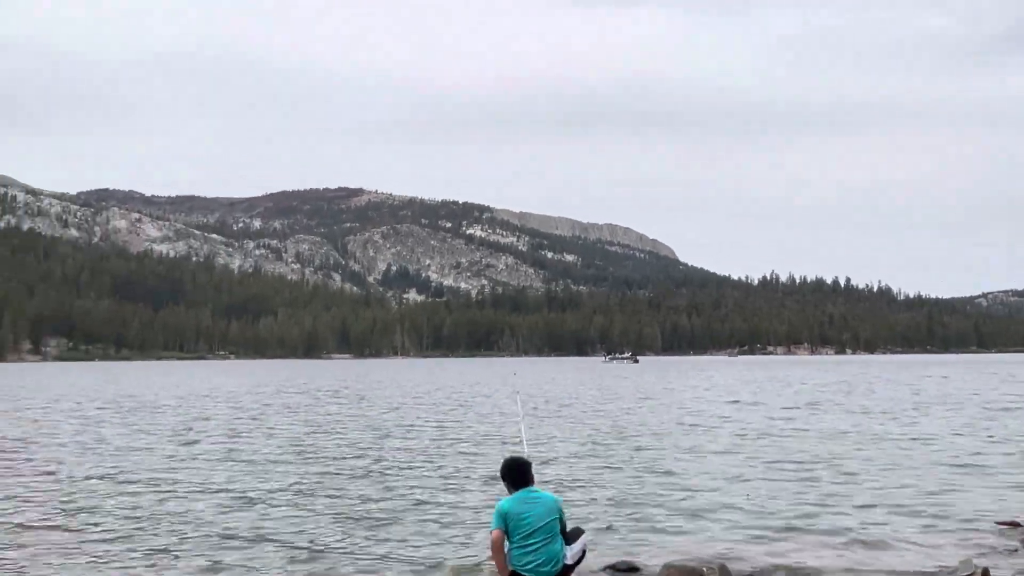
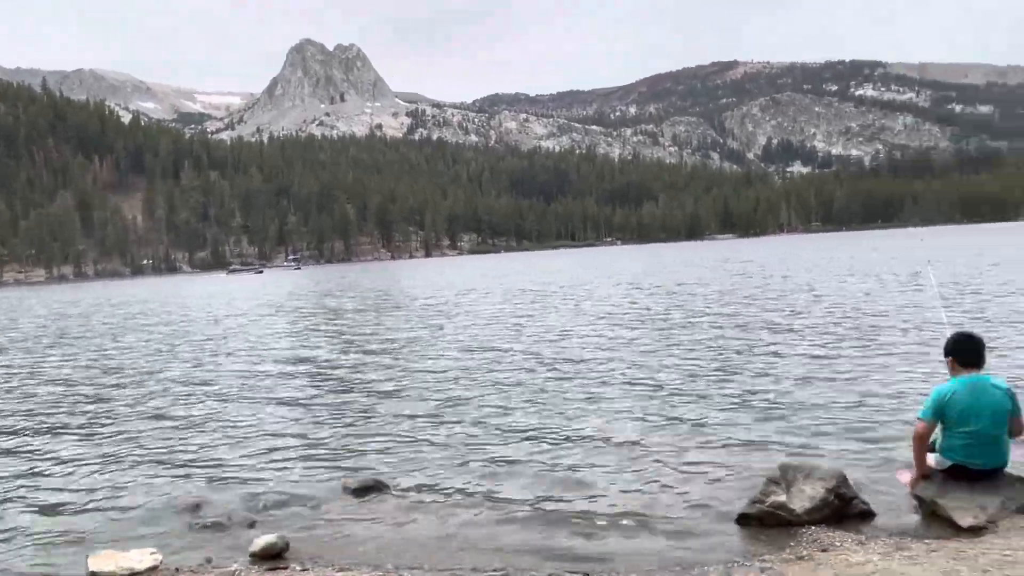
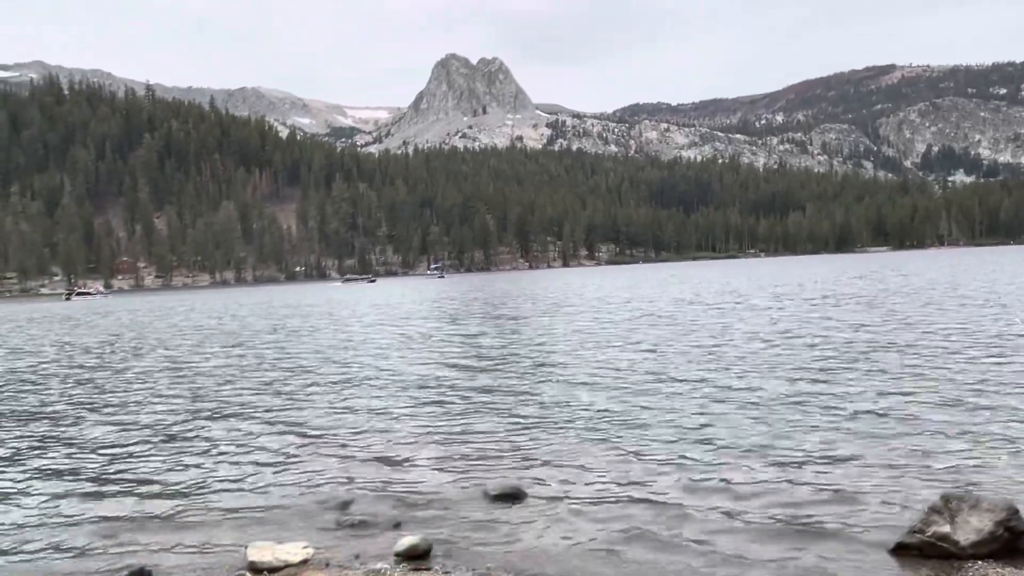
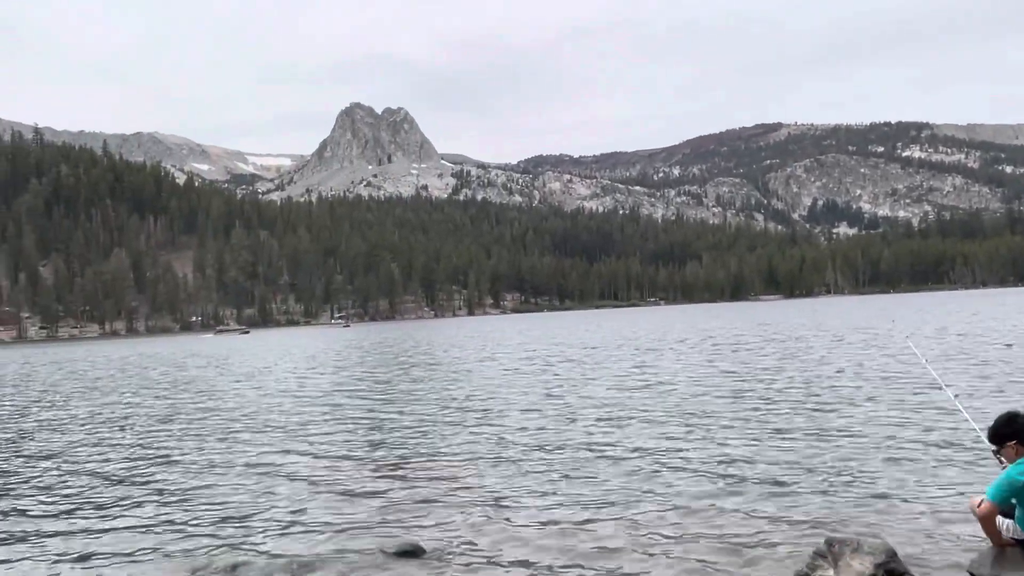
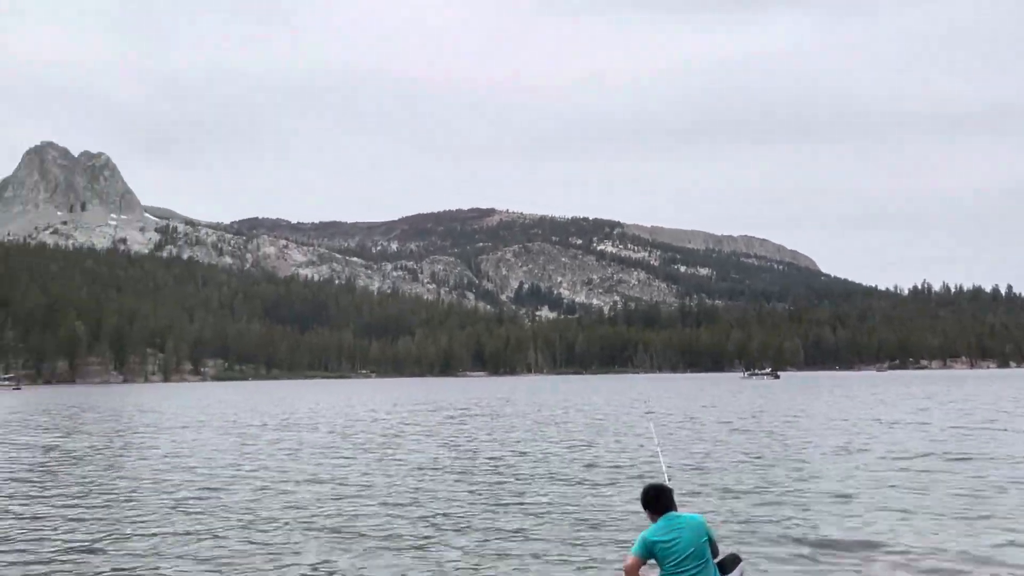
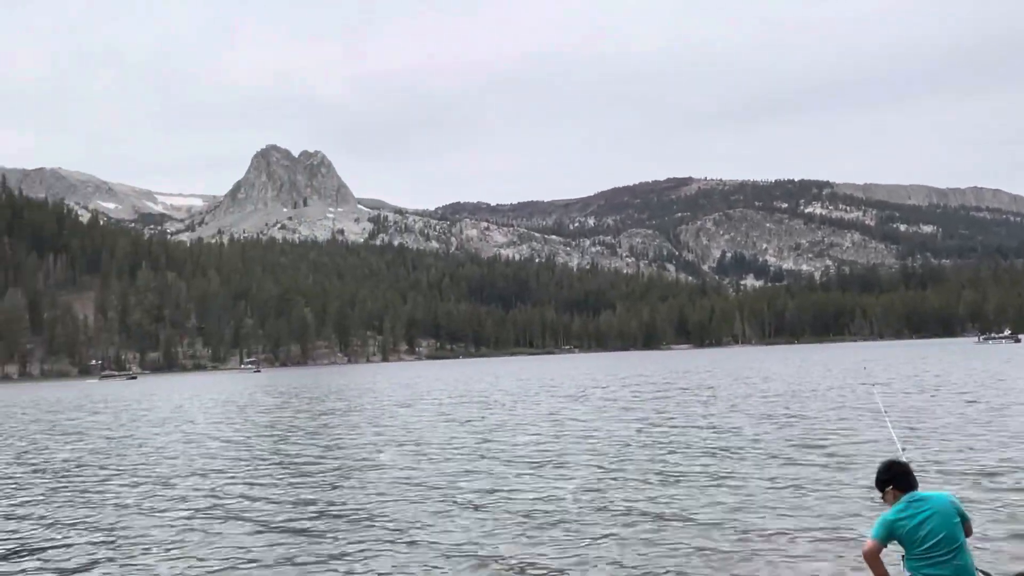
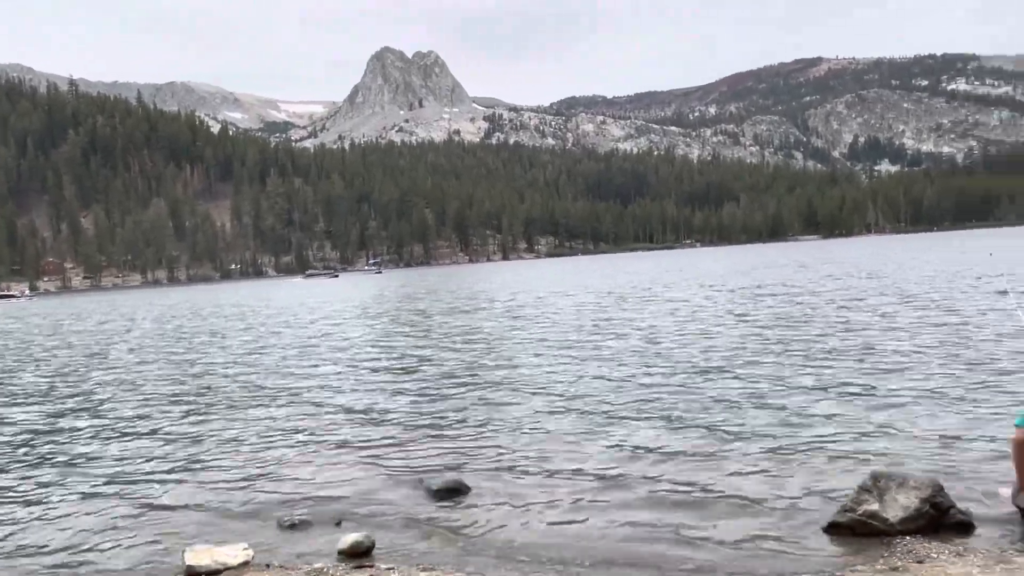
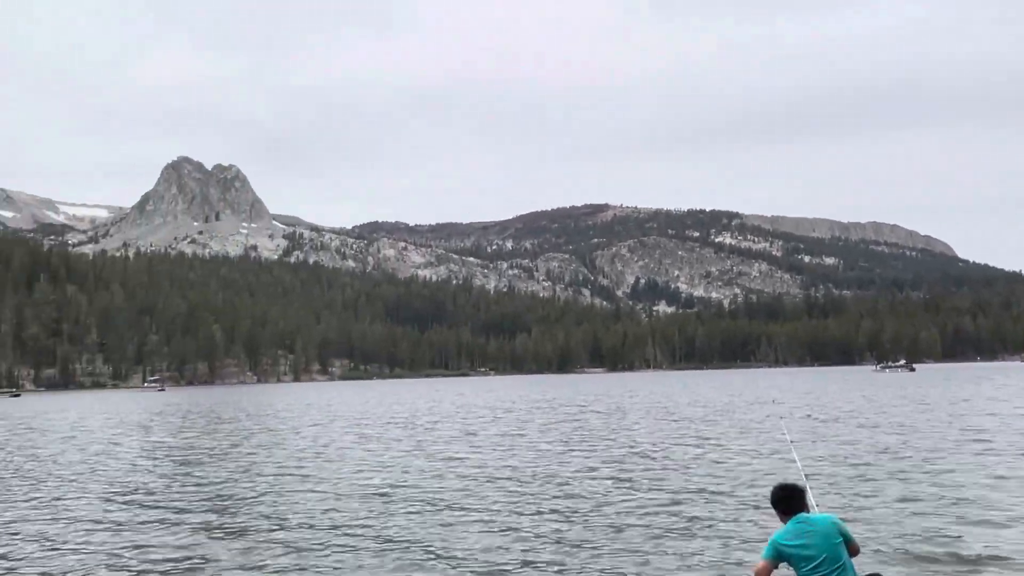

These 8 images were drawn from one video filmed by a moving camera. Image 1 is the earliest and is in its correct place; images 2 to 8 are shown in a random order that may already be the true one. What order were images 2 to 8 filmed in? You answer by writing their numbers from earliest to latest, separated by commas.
5, 8, 6, 4, 3, 7, 2
